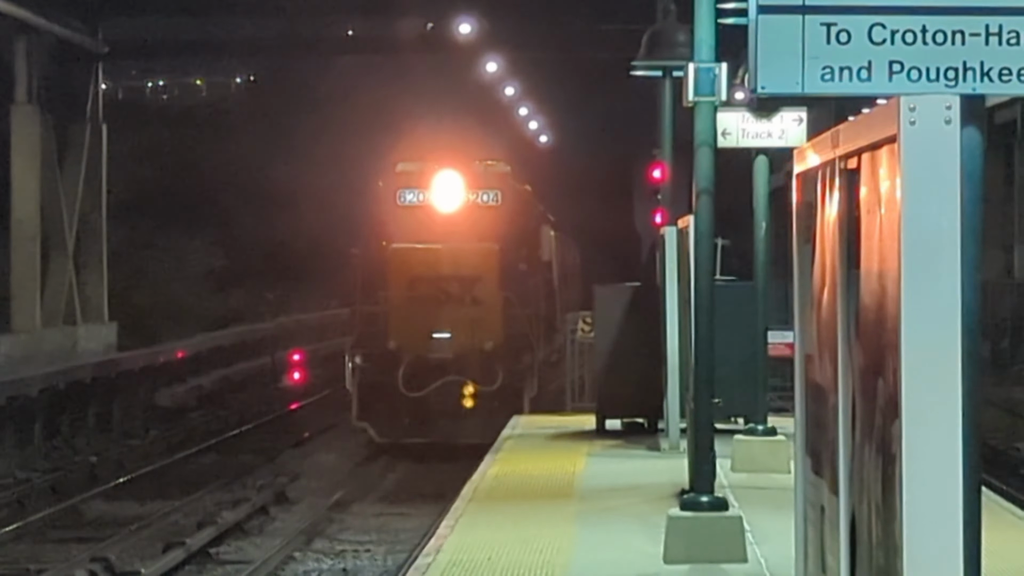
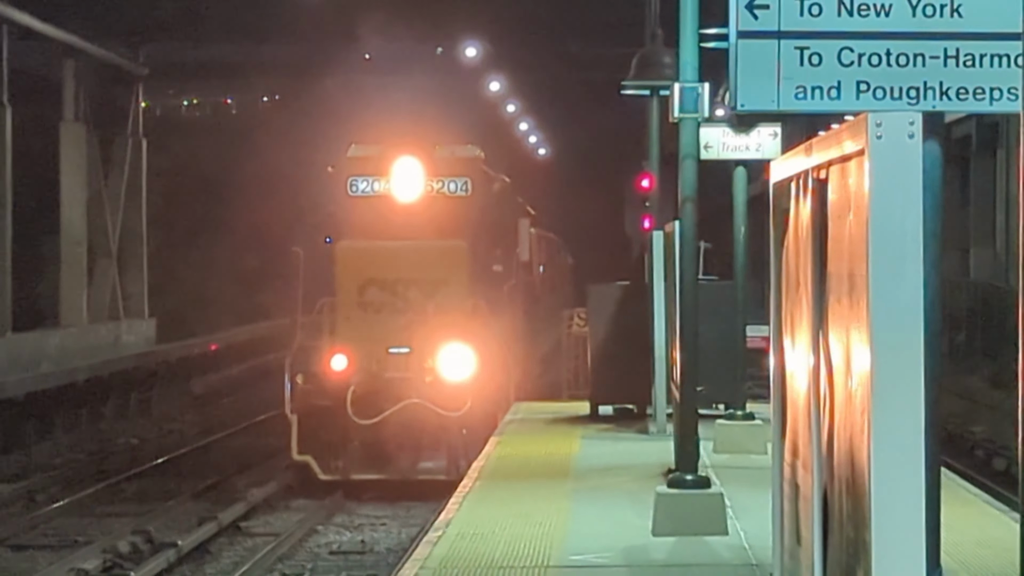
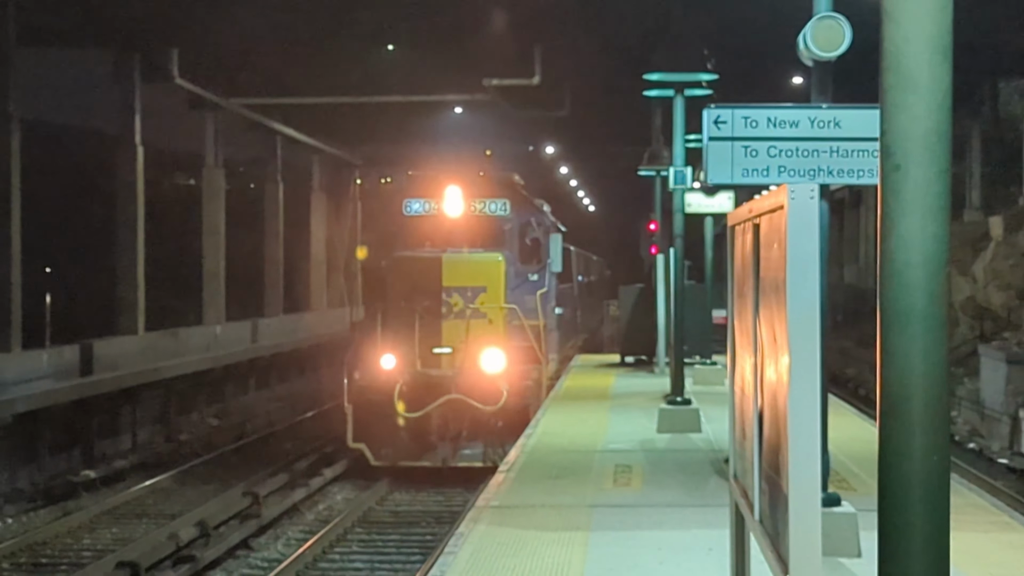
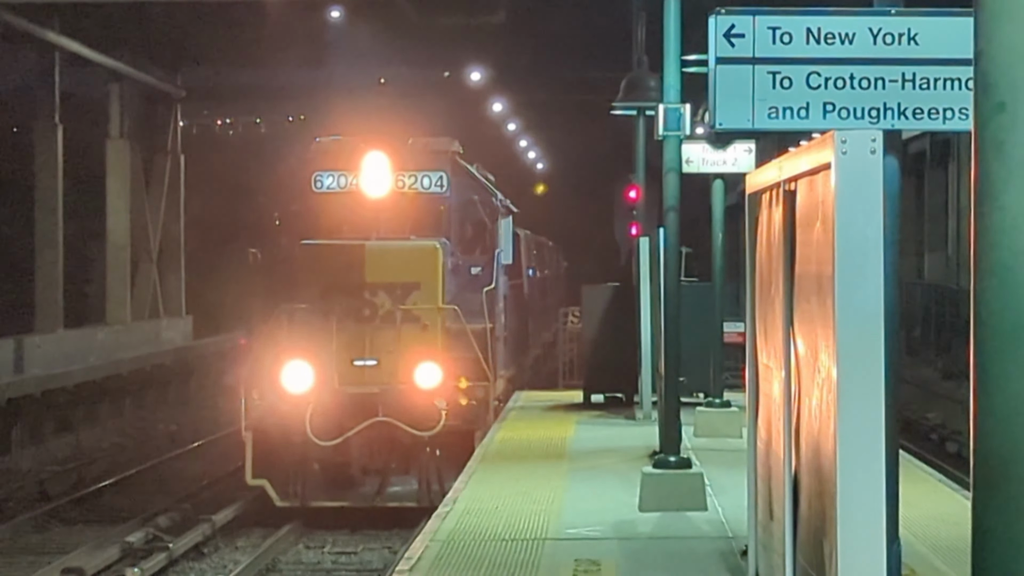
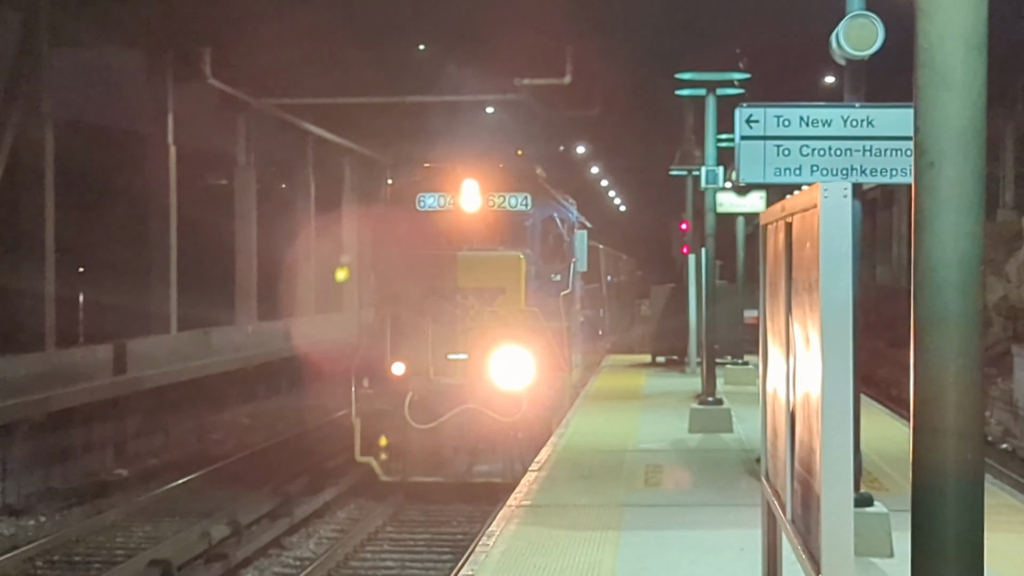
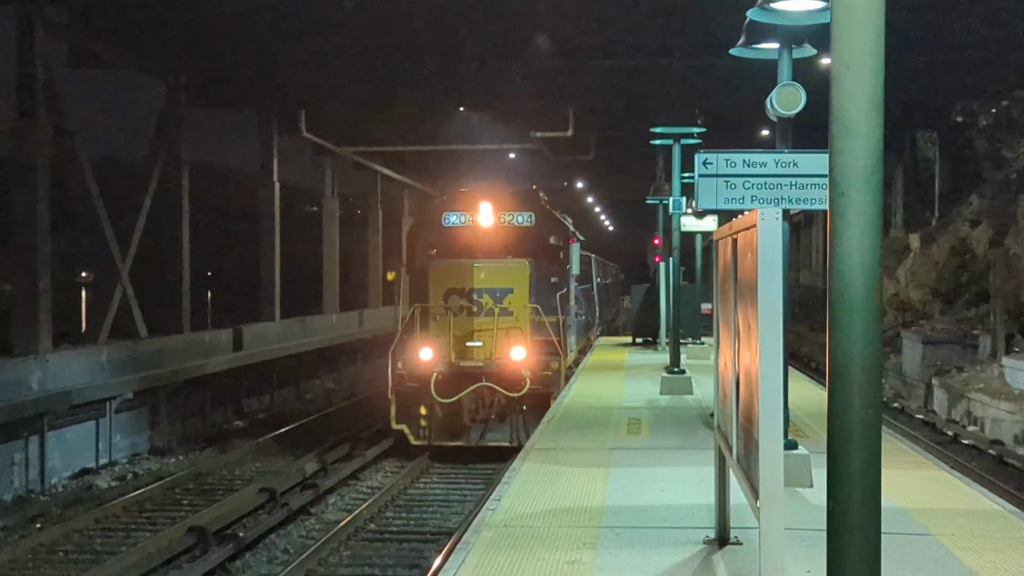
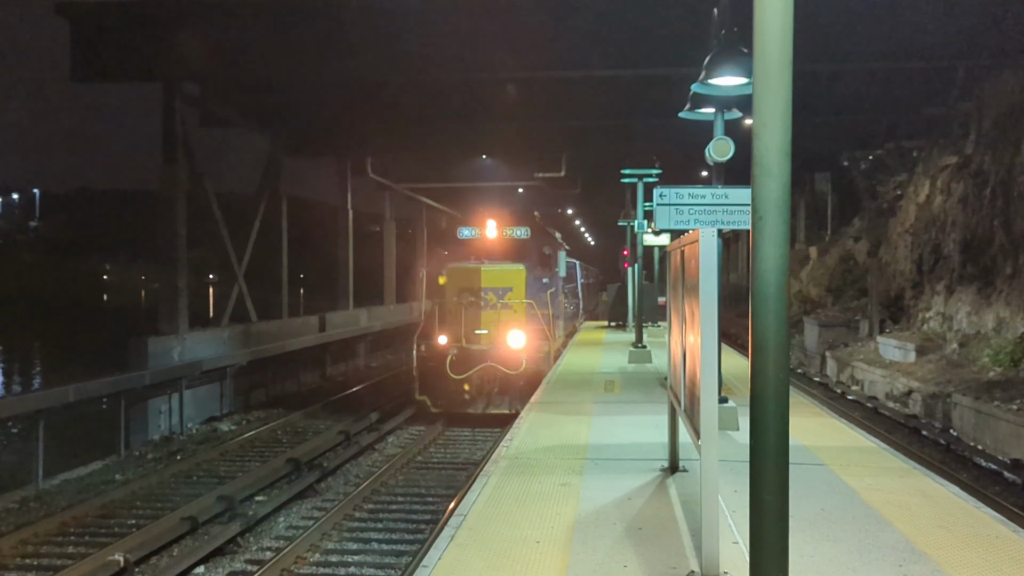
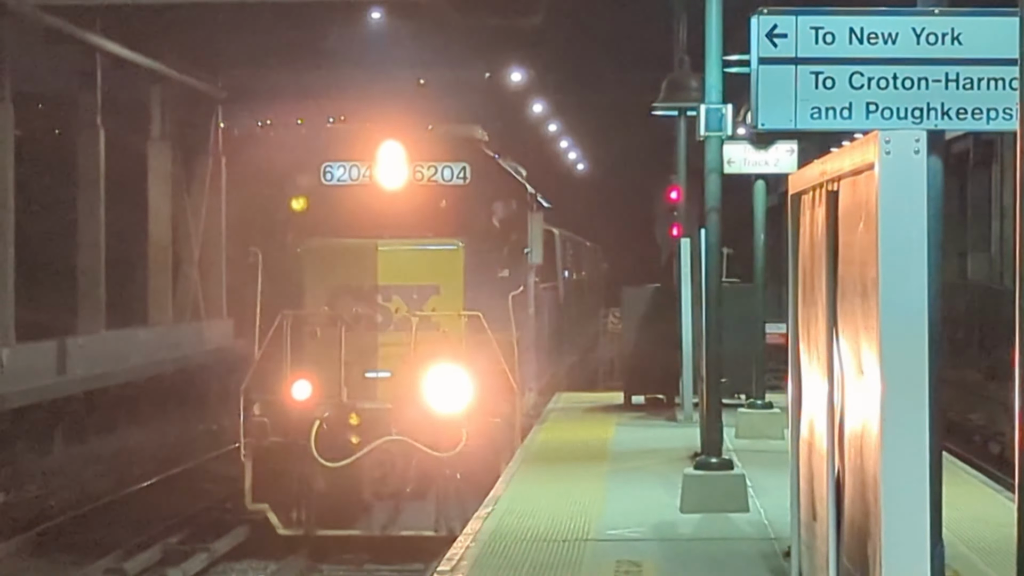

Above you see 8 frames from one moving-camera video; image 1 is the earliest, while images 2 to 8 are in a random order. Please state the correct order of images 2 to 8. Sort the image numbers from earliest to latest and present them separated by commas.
2, 4, 8, 3, 5, 6, 7
